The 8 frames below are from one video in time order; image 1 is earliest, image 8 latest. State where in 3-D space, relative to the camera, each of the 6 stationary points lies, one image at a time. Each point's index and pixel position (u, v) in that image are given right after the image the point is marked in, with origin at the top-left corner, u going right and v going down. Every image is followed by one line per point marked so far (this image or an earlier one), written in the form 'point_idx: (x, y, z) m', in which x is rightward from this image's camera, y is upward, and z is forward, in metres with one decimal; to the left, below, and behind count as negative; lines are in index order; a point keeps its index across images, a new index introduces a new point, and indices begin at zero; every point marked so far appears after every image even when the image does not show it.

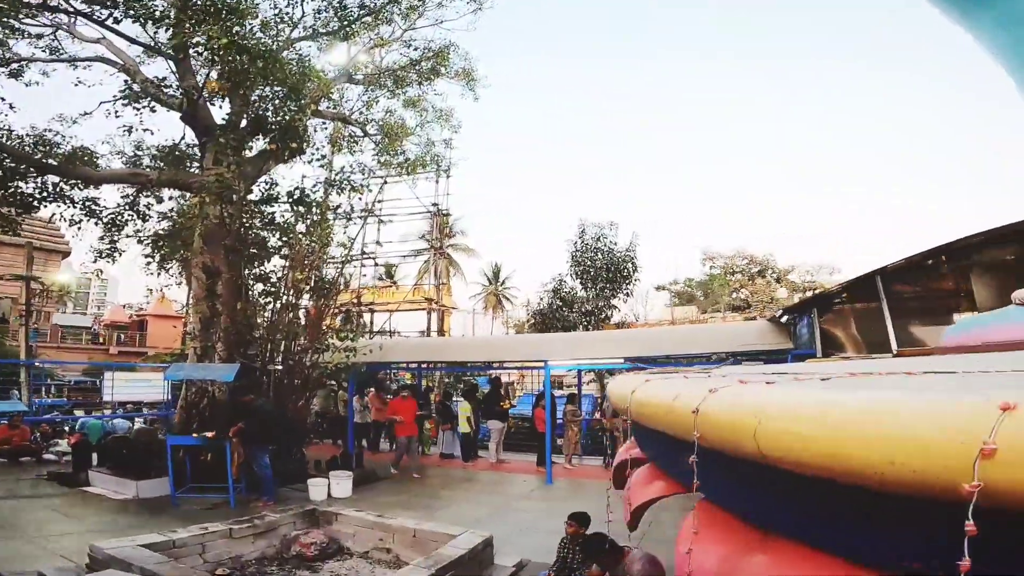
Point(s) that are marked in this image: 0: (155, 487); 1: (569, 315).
0: (-5.1, -3.0, +7.9) m
1: (+1.9, -0.8, +18.2) m
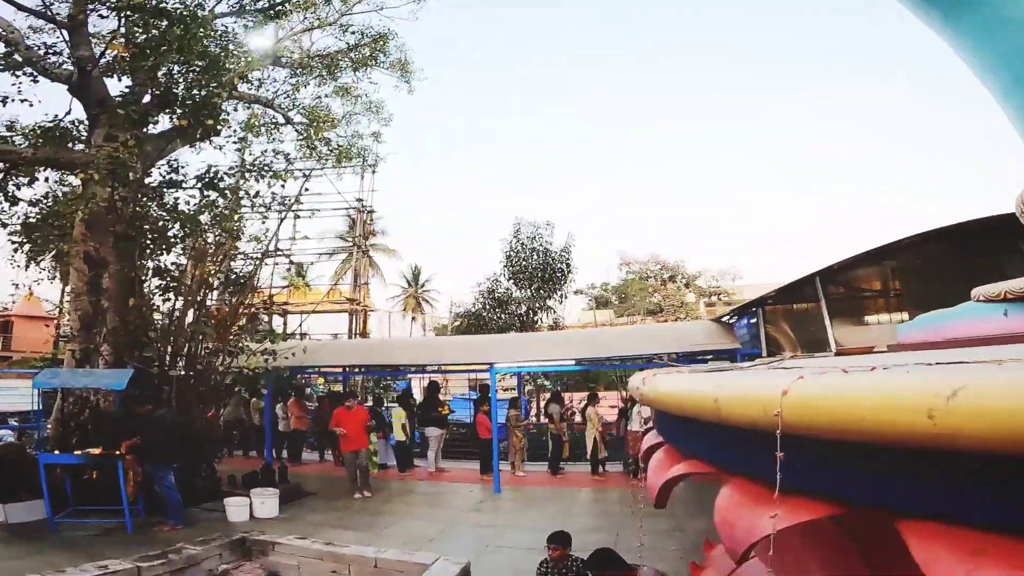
0: (-5.7, -2.8, +6.5) m
1: (-0.3, -0.8, +17.7) m
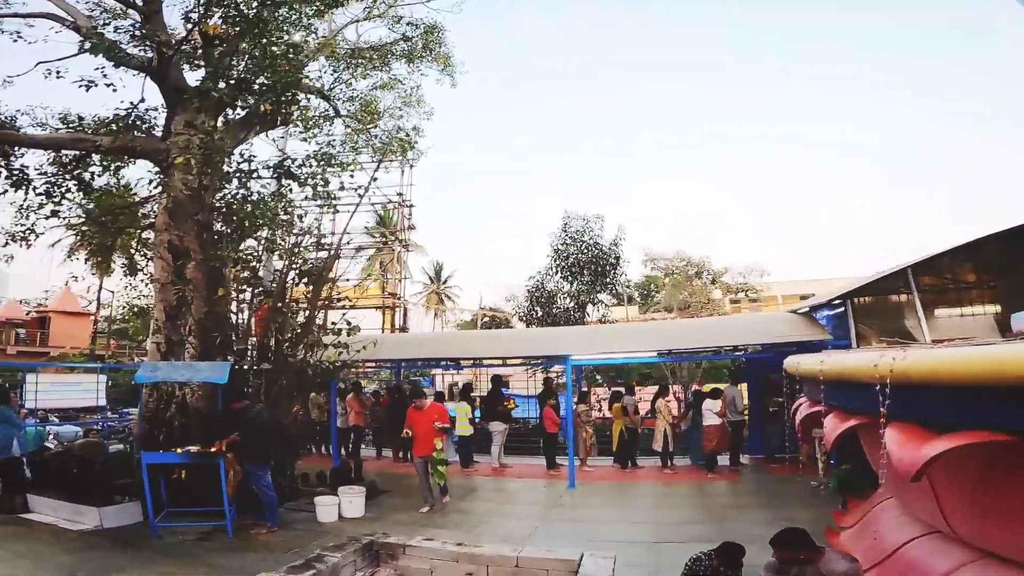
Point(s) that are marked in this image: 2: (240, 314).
0: (-4.4, -2.7, +6.3) m
1: (+1.3, -0.7, +17.4) m
2: (-3.9, -0.3, +7.9) m
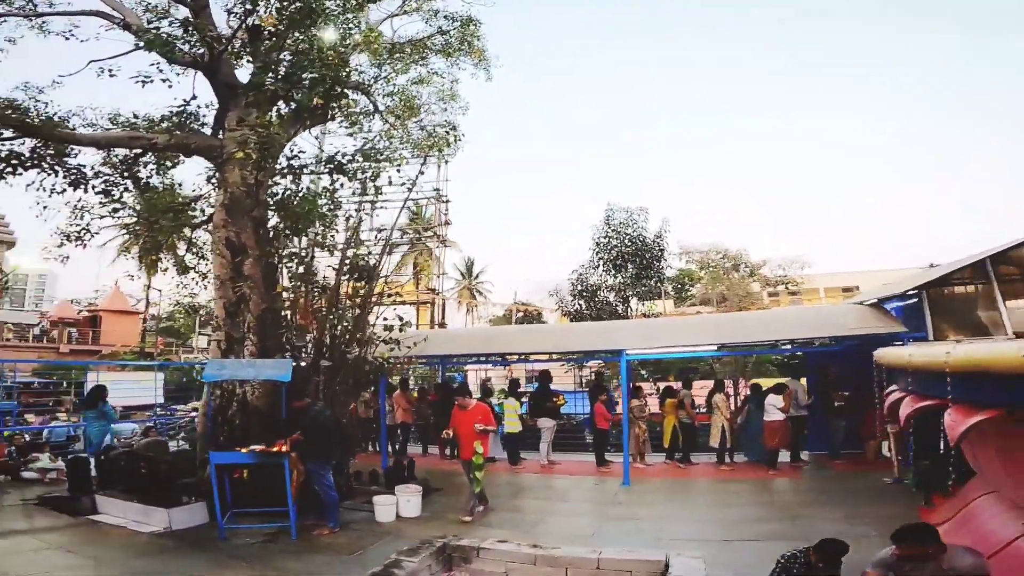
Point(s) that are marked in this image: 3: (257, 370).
0: (-3.6, -2.7, +6.3) m
1: (+2.5, -0.5, +17.0) m
2: (-3.1, -0.3, +7.8) m
3: (-2.7, -0.9, +5.9) m
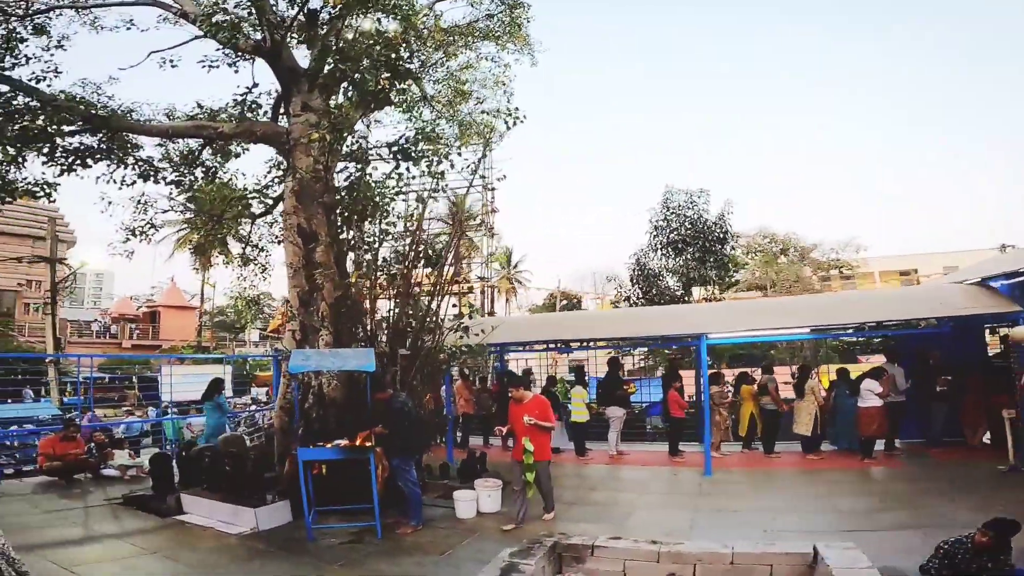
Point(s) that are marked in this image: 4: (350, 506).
0: (-2.6, -2.5, +6.1) m
1: (+4.2, 0.0, +16.4) m
2: (-2.0, -0.1, +7.6) m
3: (-1.7, -0.7, +5.7) m
4: (-1.9, -2.5, +6.5) m
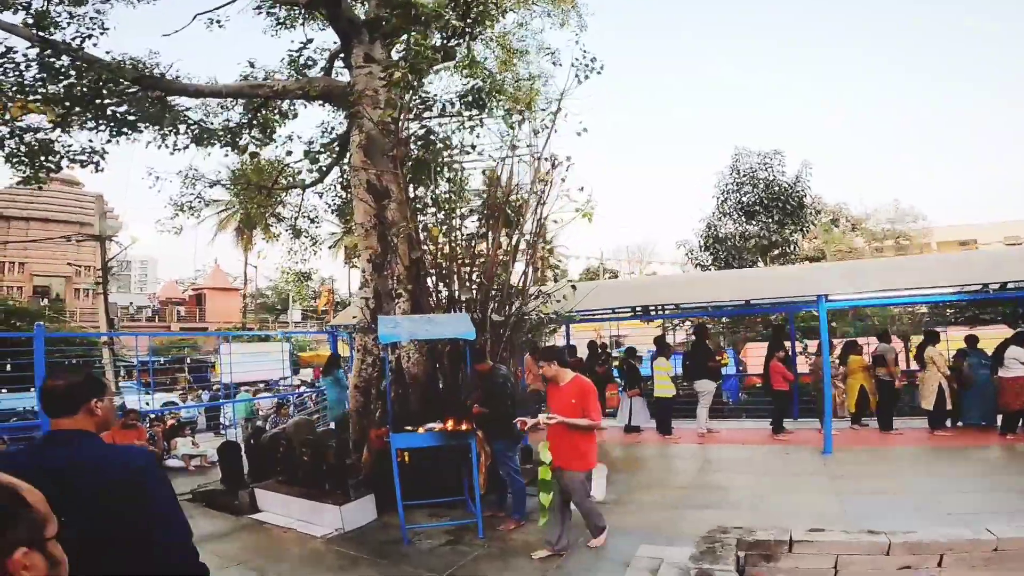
0: (-1.4, -2.1, +5.3) m
1: (+5.8, +0.9, +15.2) m
2: (-0.8, +0.4, +6.7) m
3: (-0.6, -0.3, +4.8) m
4: (-0.7, -2.1, +5.7) m
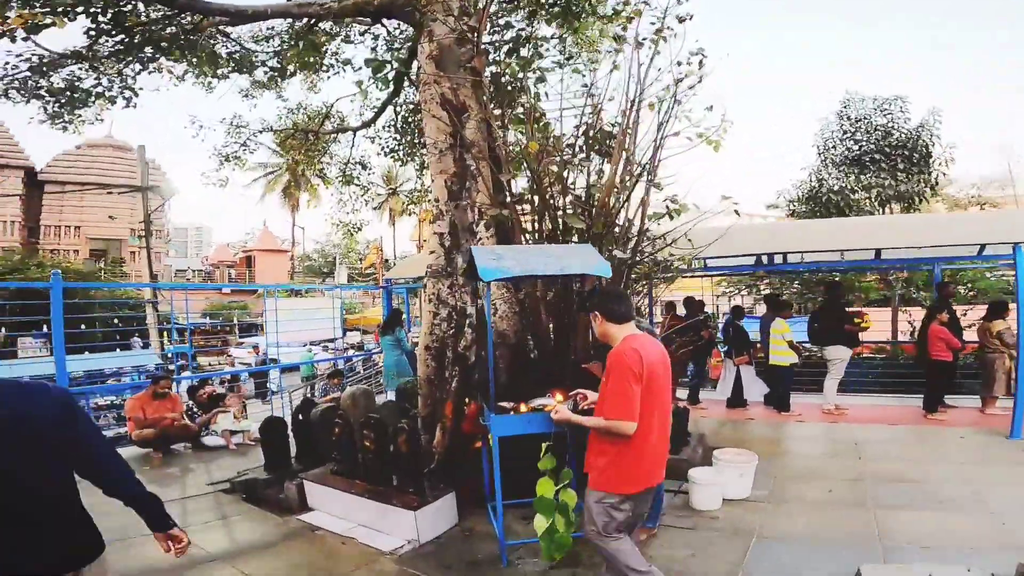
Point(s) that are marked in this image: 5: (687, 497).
0: (-0.5, -1.6, +4.0) m
1: (+7.5, +2.0, +13.1) m
2: (+0.2, +0.9, +5.2) m
3: (+0.3, +0.1, +3.3) m
4: (+0.2, -1.6, +4.3) m
5: (+1.4, -1.8, +4.8) m
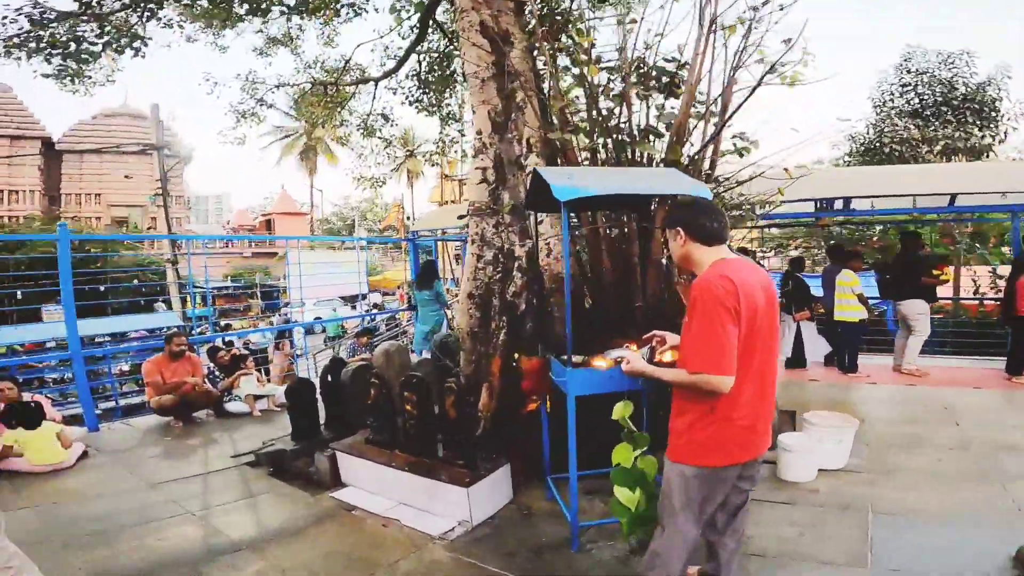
0: (-0.1, -1.3, +3.5) m
1: (+8.2, +3.0, +12.0) m
2: (+0.6, +1.4, +4.4) m
3: (+0.6, +0.5, +2.6) m
4: (+0.6, -1.2, +3.7) m
5: (+1.9, -1.3, +4.2) m
